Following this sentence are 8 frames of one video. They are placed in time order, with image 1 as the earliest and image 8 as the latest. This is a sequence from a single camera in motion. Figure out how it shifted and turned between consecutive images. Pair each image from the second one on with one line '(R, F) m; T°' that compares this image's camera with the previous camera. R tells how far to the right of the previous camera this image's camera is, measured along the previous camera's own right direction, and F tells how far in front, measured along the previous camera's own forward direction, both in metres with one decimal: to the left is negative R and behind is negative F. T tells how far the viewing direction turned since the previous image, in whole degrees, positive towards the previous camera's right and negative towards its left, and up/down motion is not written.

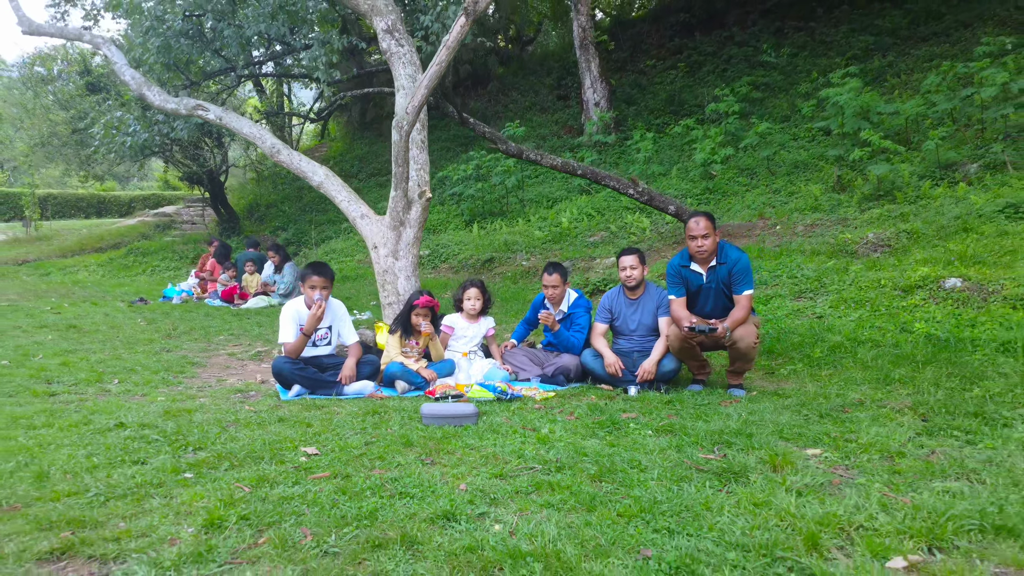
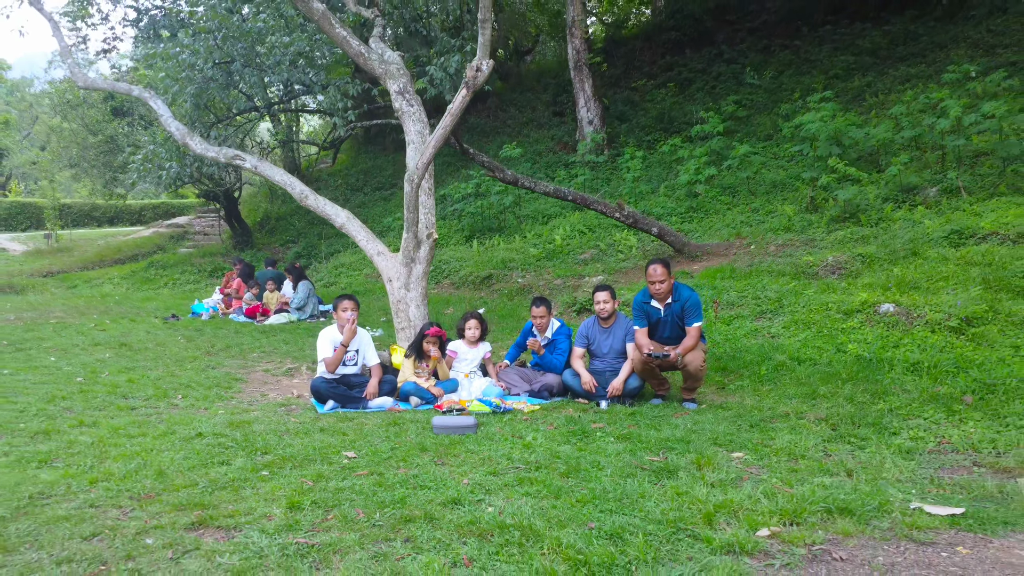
(0.0, -0.7) m; 0°
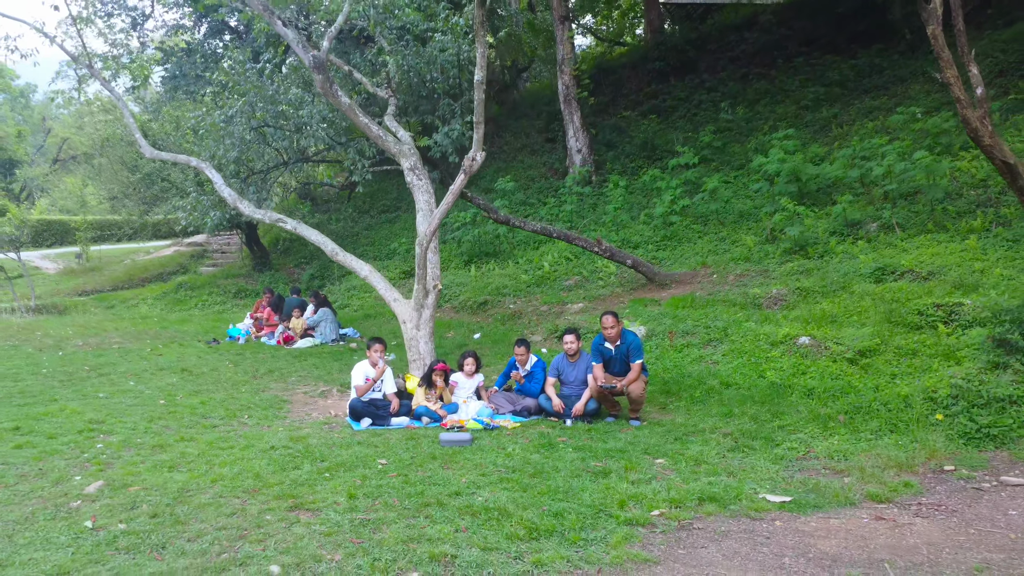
(+0.1, -1.2) m; 0°
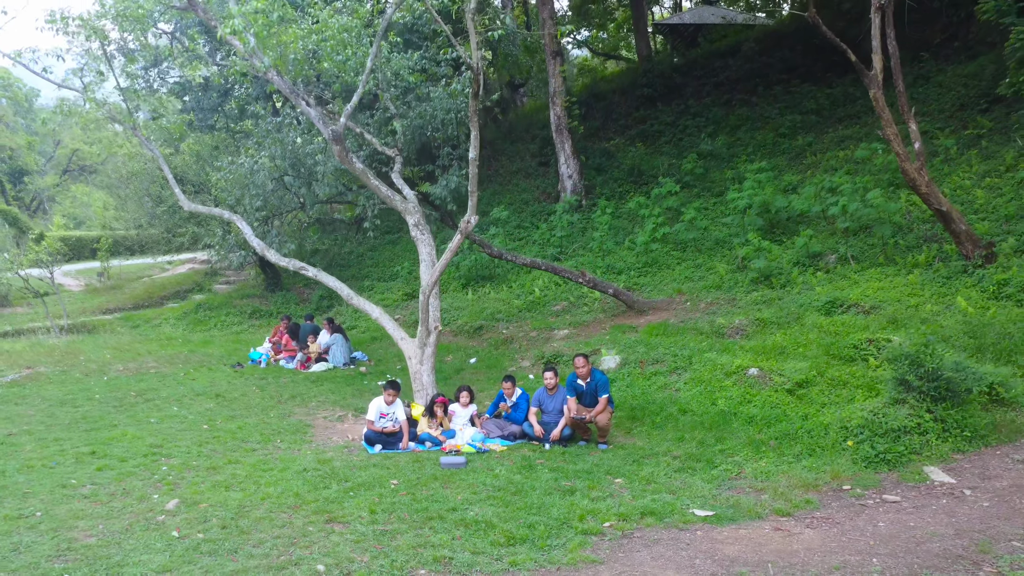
(+0.1, -1.0) m; 0°
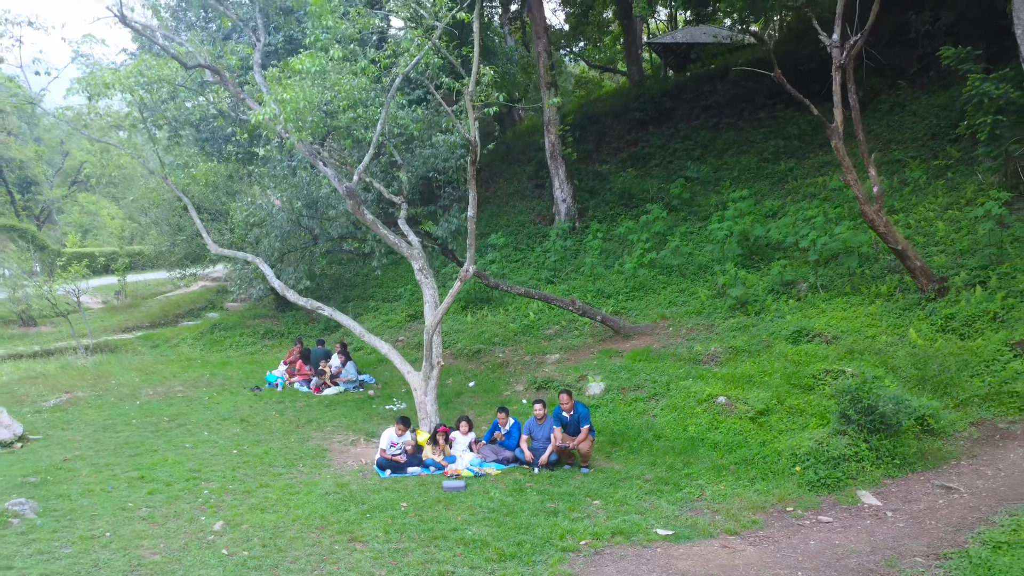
(+0.1, -0.9) m; 0°
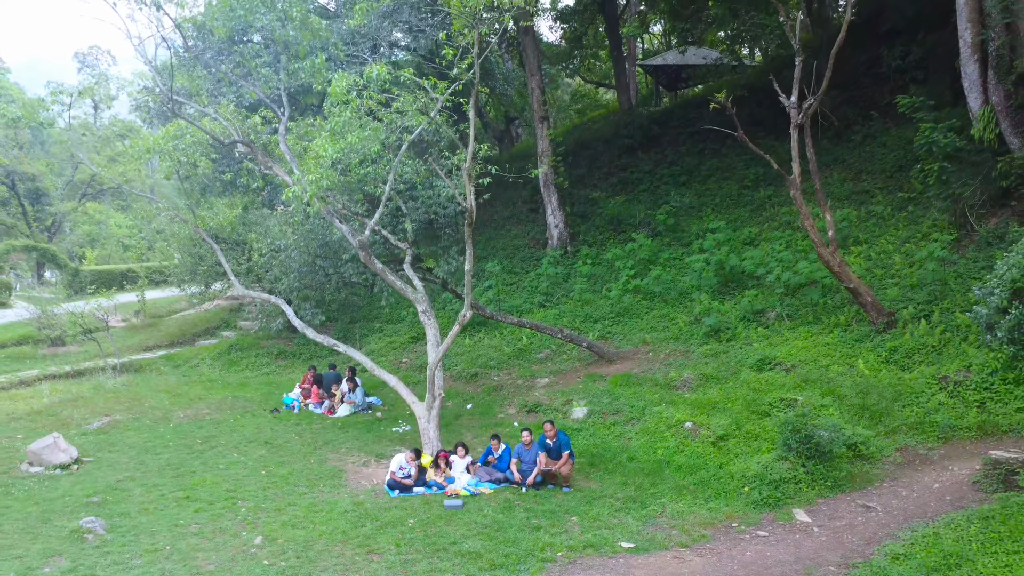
(+0.1, -1.1) m; 0°
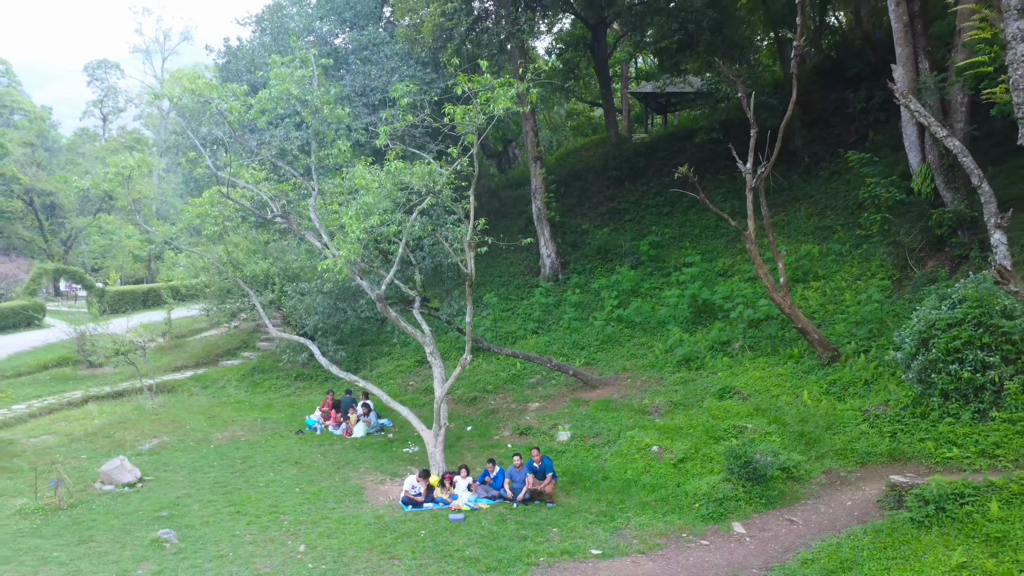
(+0.1, -1.7) m; 0°
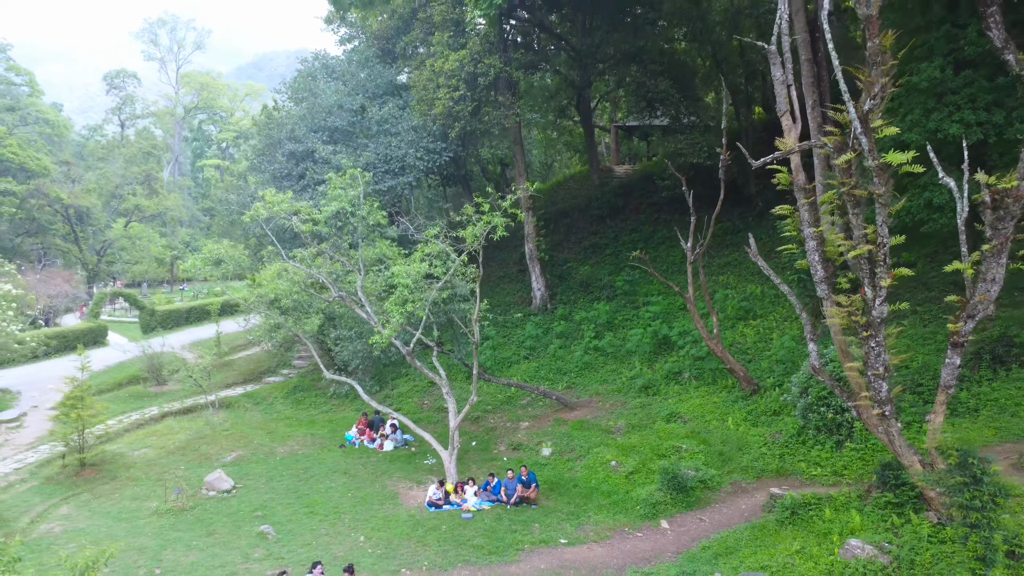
(+0.1, -3.7) m; 0°
